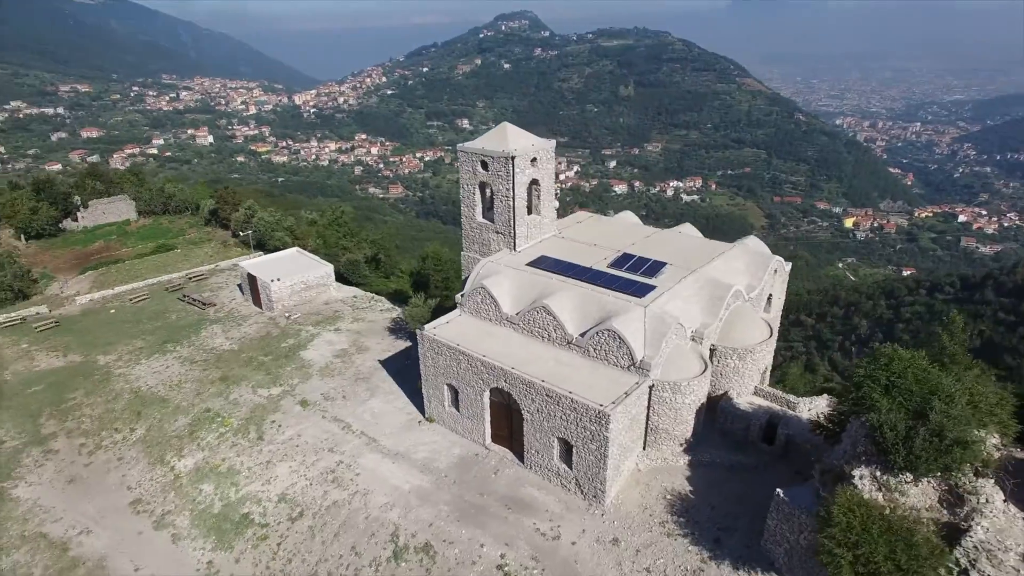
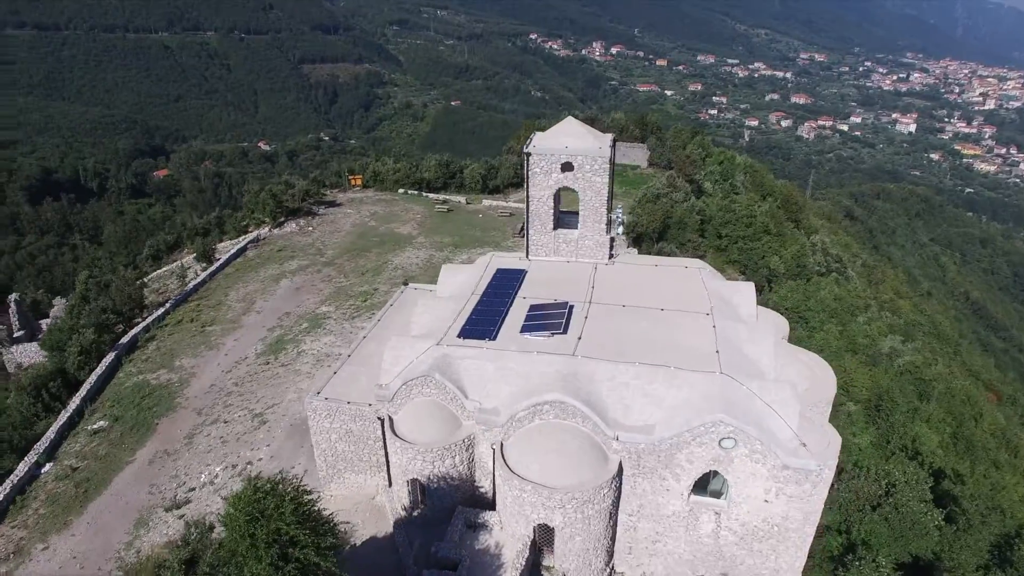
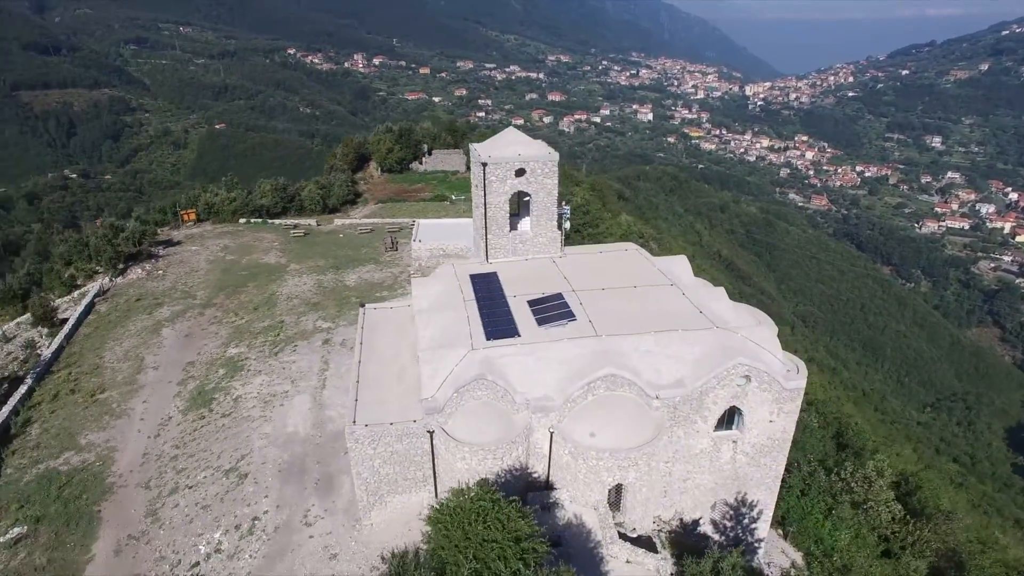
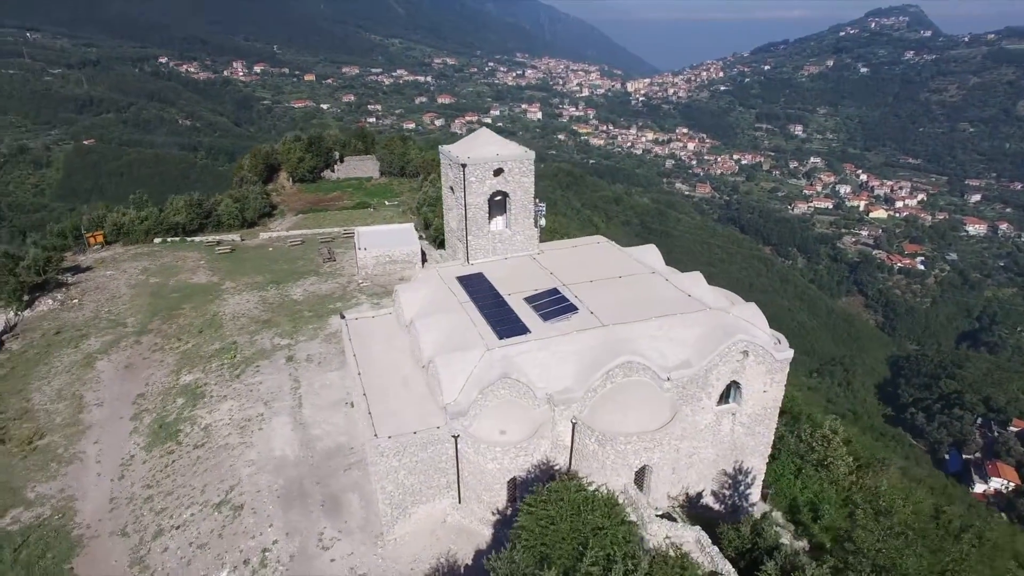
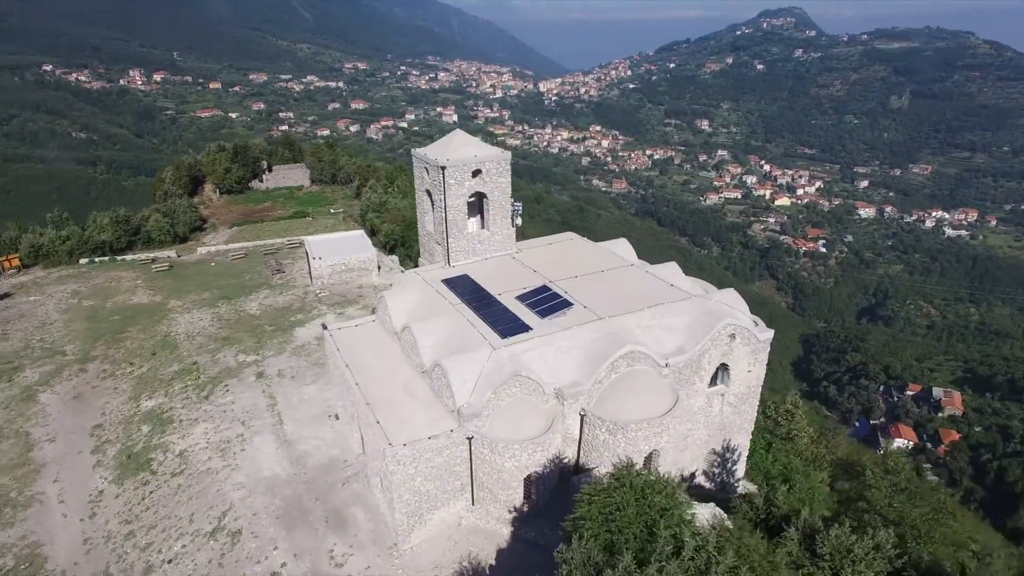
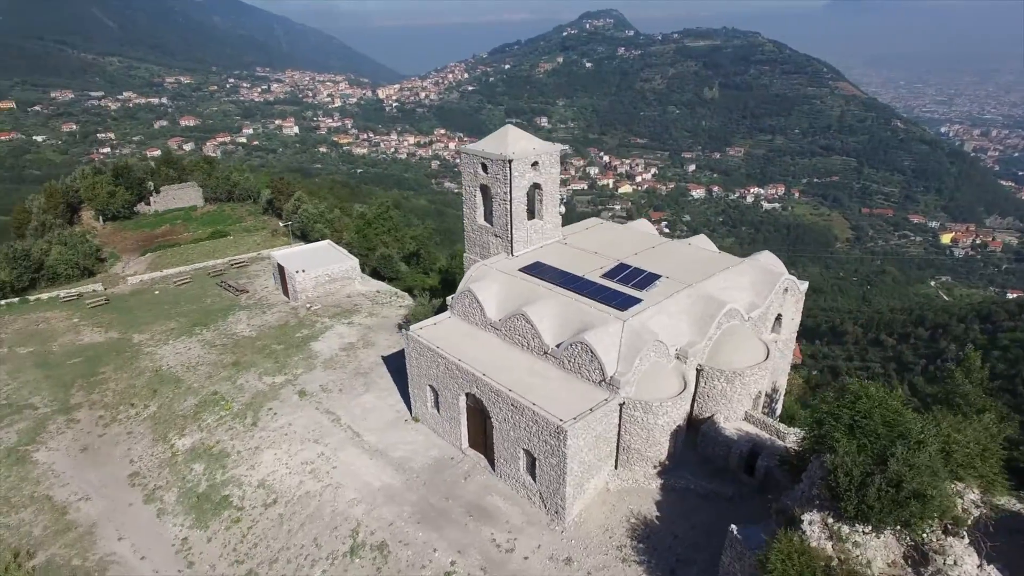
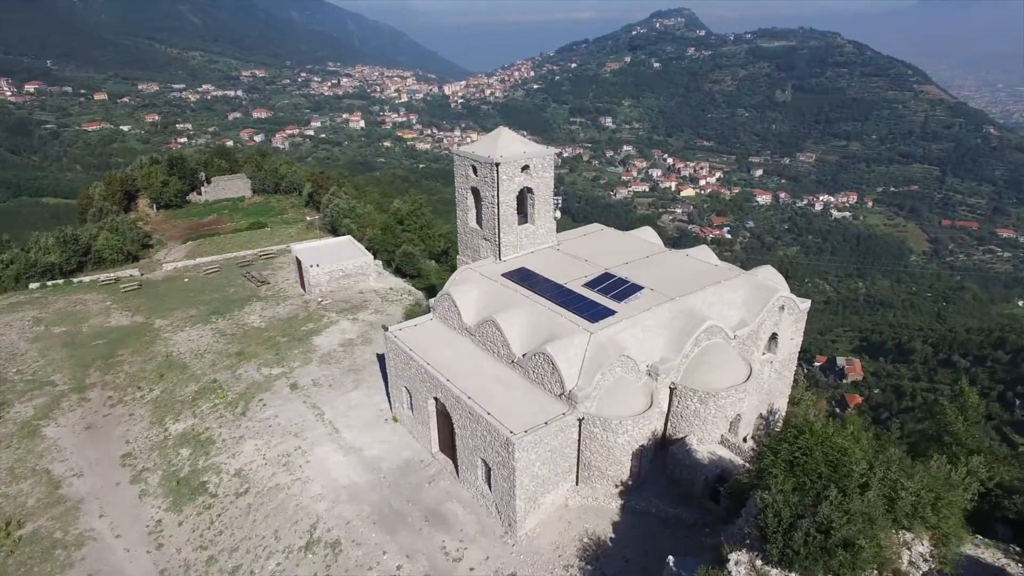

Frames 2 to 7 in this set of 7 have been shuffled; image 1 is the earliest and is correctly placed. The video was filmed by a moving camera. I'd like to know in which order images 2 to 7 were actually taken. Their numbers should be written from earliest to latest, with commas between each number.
6, 7, 5, 4, 3, 2
